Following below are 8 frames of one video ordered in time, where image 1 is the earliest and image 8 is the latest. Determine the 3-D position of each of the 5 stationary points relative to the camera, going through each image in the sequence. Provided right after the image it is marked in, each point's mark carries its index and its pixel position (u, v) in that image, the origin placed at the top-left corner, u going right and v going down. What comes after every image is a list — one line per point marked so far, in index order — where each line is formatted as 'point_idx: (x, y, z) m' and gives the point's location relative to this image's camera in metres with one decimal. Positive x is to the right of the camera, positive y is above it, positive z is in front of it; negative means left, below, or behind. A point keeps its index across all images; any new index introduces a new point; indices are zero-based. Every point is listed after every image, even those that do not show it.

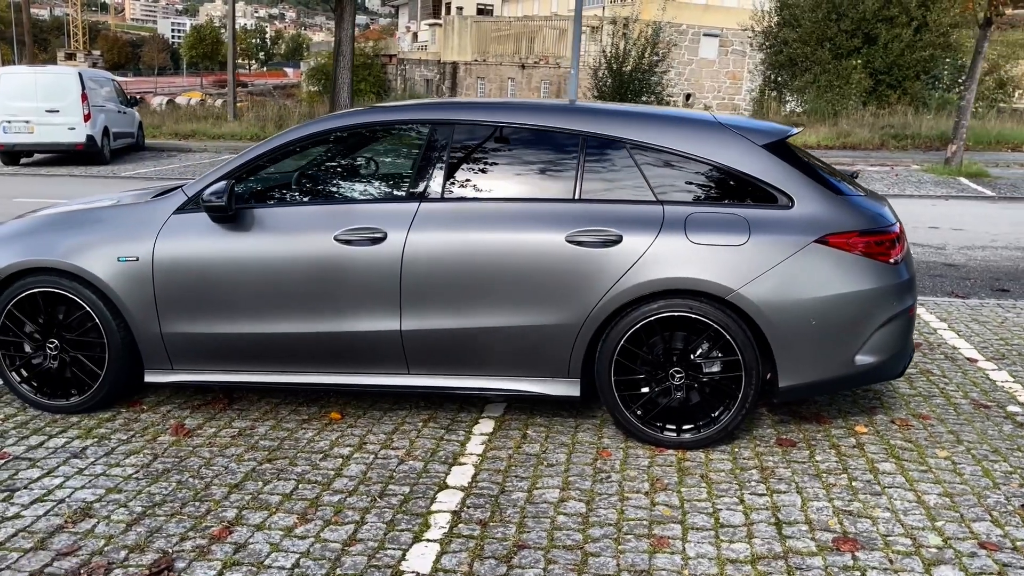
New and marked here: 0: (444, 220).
0: (-0.3, +0.3, +4.3) m
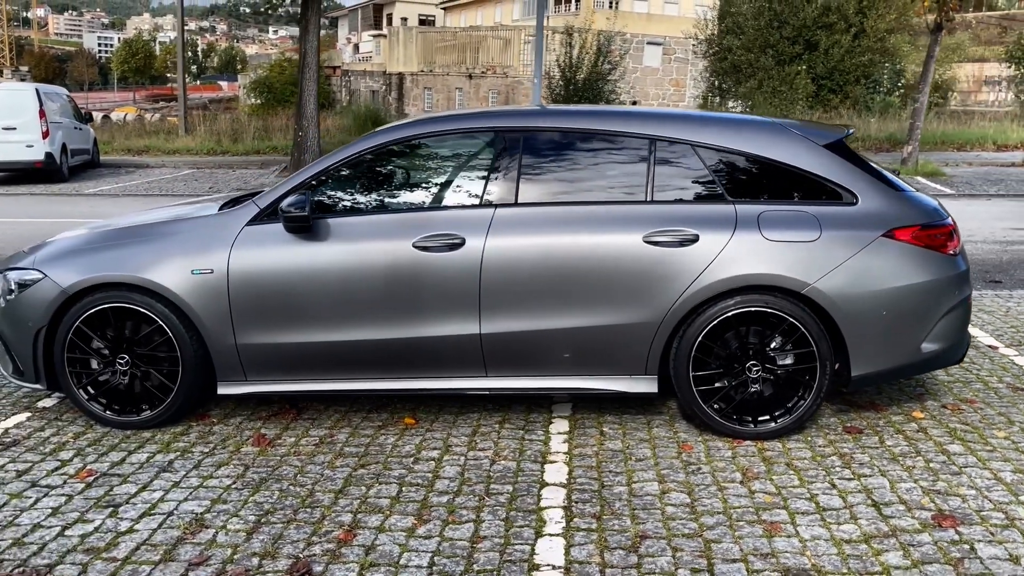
0: (+0.1, +0.3, +4.4) m
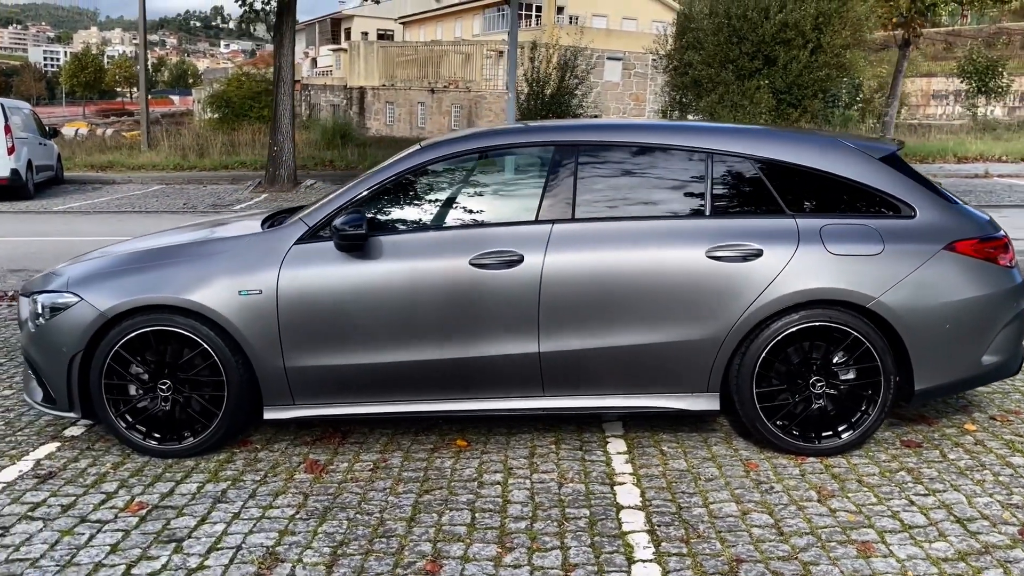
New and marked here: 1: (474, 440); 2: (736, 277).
0: (+0.4, +0.2, +4.3) m
1: (-0.2, -0.8, +4.6) m
2: (+1.1, +0.1, +4.2) m
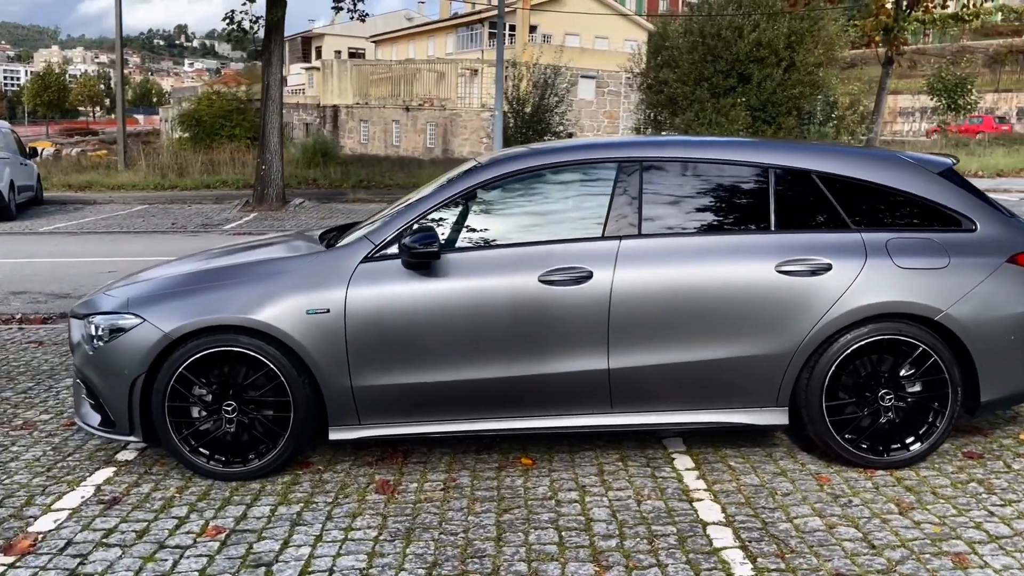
0: (+0.7, +0.2, +4.3) m
1: (+0.1, -0.9, +4.6) m
2: (+1.5, 0.0, +4.3) m
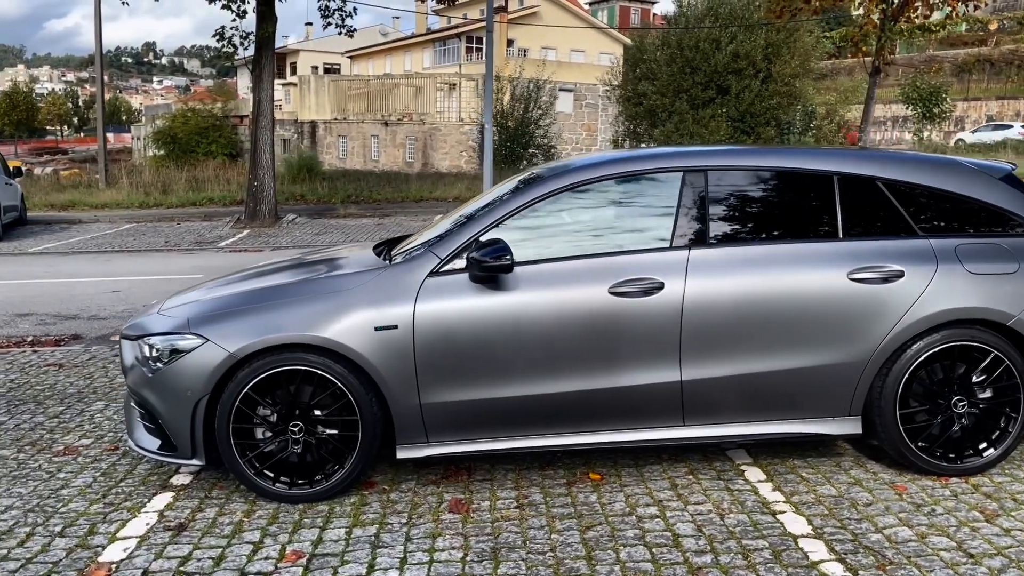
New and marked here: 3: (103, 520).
0: (+1.1, +0.1, +4.3) m
1: (+0.5, -1.0, +4.5) m
2: (+1.8, -0.1, +4.2) m
3: (-2.0, -1.1, +4.1) m
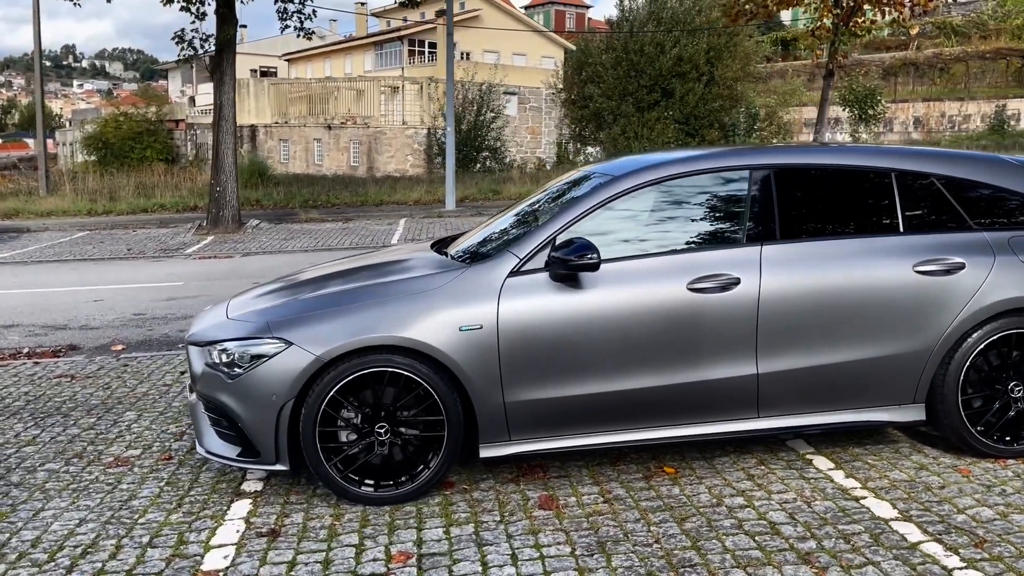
0: (+1.5, +0.1, +4.4) m
1: (+0.9, -1.0, +4.6) m
2: (+2.2, 0.0, +4.4) m
3: (-1.5, -1.1, +4.0) m
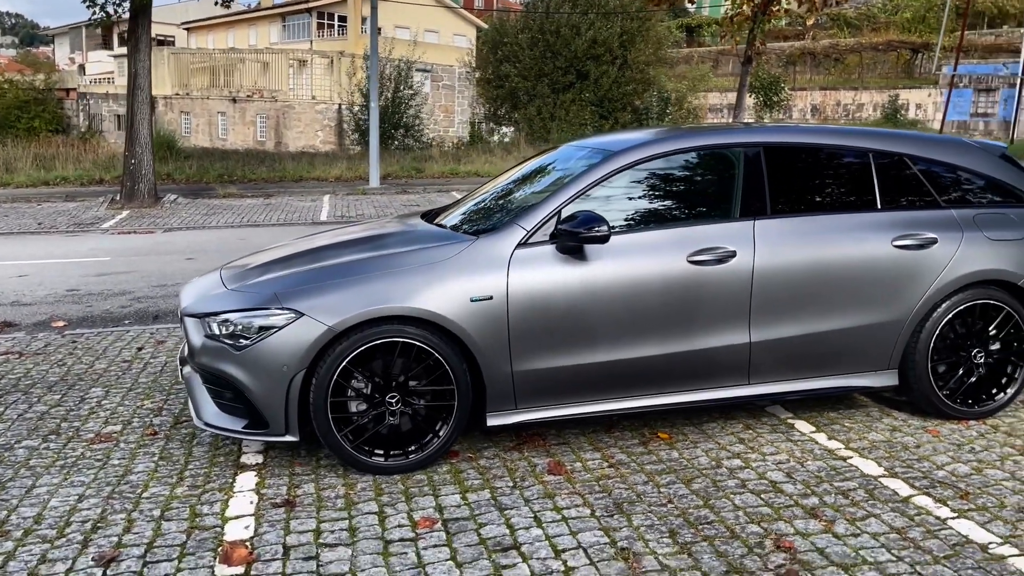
0: (+1.5, +0.3, +4.6) m
1: (+0.9, -0.8, +4.8) m
2: (+2.2, +0.1, +4.7) m
3: (-1.5, -1.0, +4.0) m
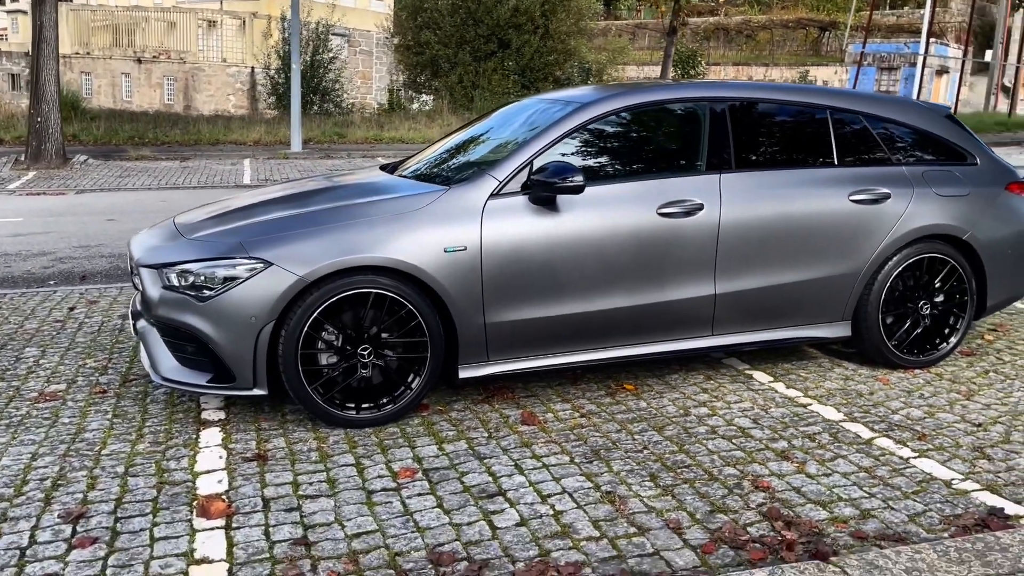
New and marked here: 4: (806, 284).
0: (+1.3, +0.6, +4.7) m
1: (+0.7, -0.5, +4.9) m
2: (+2.1, +0.4, +4.9) m
3: (-1.6, -0.8, +3.8) m
4: (+1.7, 0.0, +4.8) m
